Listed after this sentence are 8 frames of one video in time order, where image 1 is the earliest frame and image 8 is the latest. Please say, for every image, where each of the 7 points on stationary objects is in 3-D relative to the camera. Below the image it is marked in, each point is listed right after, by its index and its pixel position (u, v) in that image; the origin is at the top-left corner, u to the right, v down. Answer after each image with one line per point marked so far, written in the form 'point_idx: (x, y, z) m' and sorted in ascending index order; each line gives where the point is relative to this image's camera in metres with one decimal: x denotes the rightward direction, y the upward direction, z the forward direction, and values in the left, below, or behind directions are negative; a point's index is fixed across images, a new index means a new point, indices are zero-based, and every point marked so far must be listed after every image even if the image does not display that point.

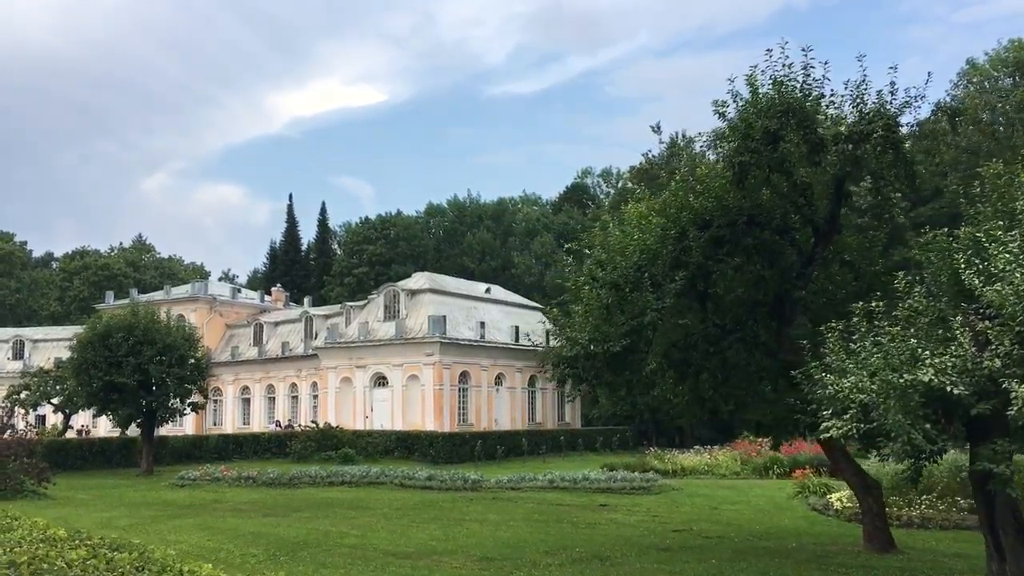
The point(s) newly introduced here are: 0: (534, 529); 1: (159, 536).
0: (+0.4, -4.2, +16.4) m
1: (-5.6, -4.0, +15.3) m
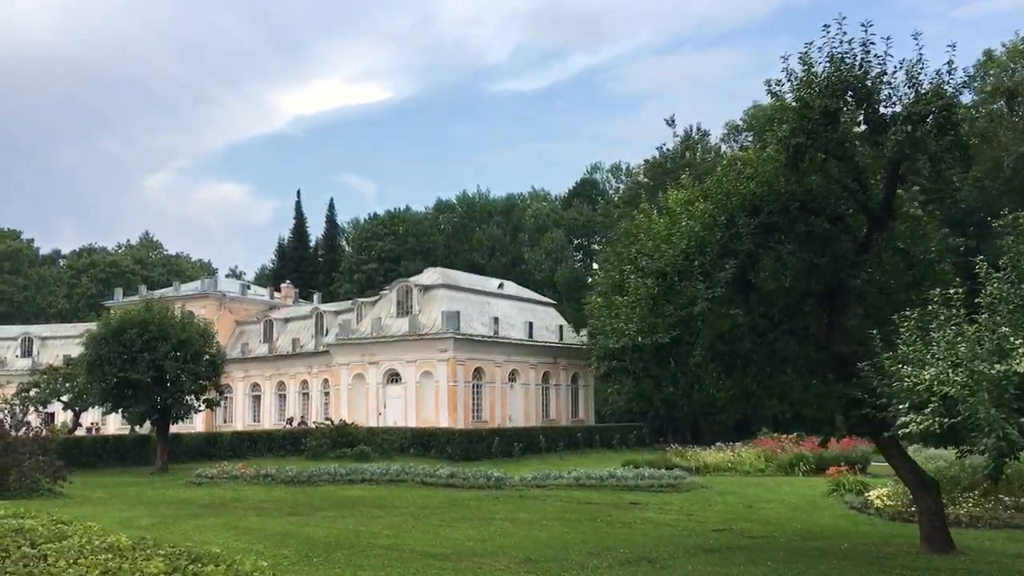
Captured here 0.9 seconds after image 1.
0: (+1.0, -4.0, +15.8) m
1: (-5.1, -3.9, +14.8) m
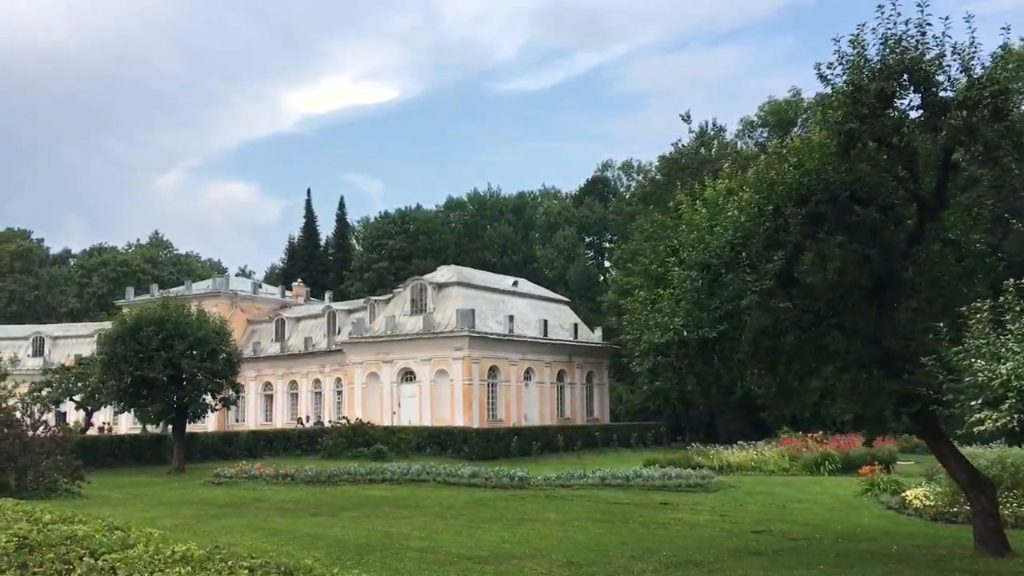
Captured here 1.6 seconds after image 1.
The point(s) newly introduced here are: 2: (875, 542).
0: (+1.5, -3.9, +15.4) m
1: (-4.5, -3.8, +14.4) m
2: (+5.5, -3.8, +14.3) m
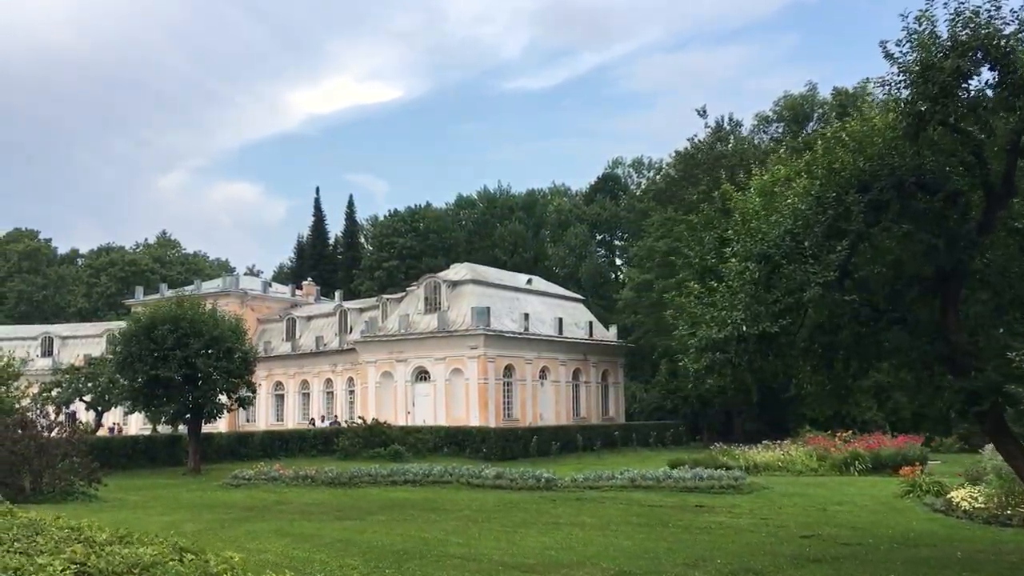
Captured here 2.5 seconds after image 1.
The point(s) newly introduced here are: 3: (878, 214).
0: (+2.1, -3.8, +14.7) m
1: (-3.9, -3.7, +13.8) m
2: (+6.1, -3.7, +13.6) m
3: (+4.5, +0.9, +11.7) m
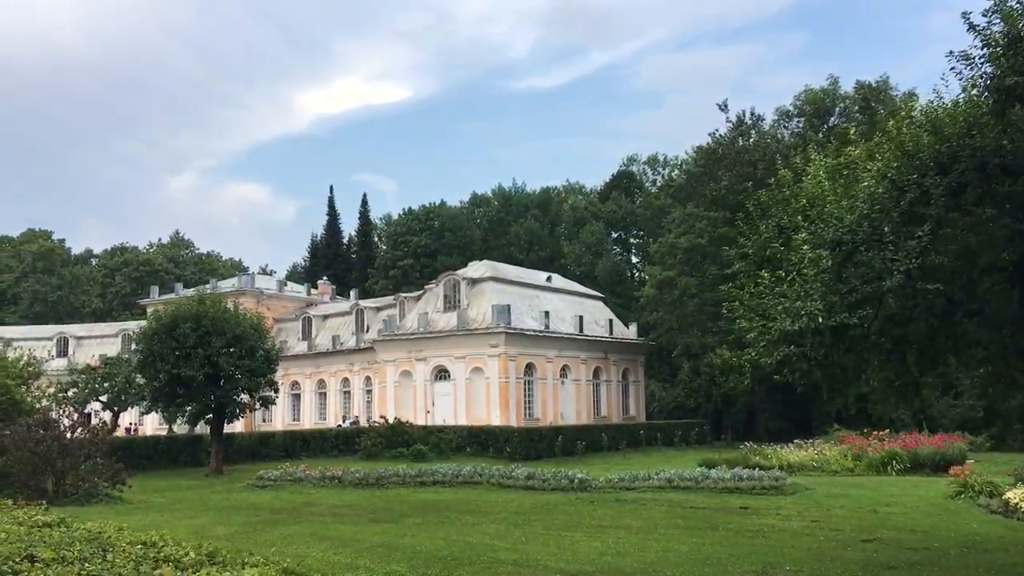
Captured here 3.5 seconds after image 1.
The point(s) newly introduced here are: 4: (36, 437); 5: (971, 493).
0: (+2.8, -3.7, +14.0) m
1: (-3.3, -3.6, +13.1) m
2: (+6.7, -3.6, +12.9) m
3: (+5.2, +1.0, +11.0) m
4: (-10.0, -3.1, +20.0) m
5: (+9.4, -4.2, +19.5) m
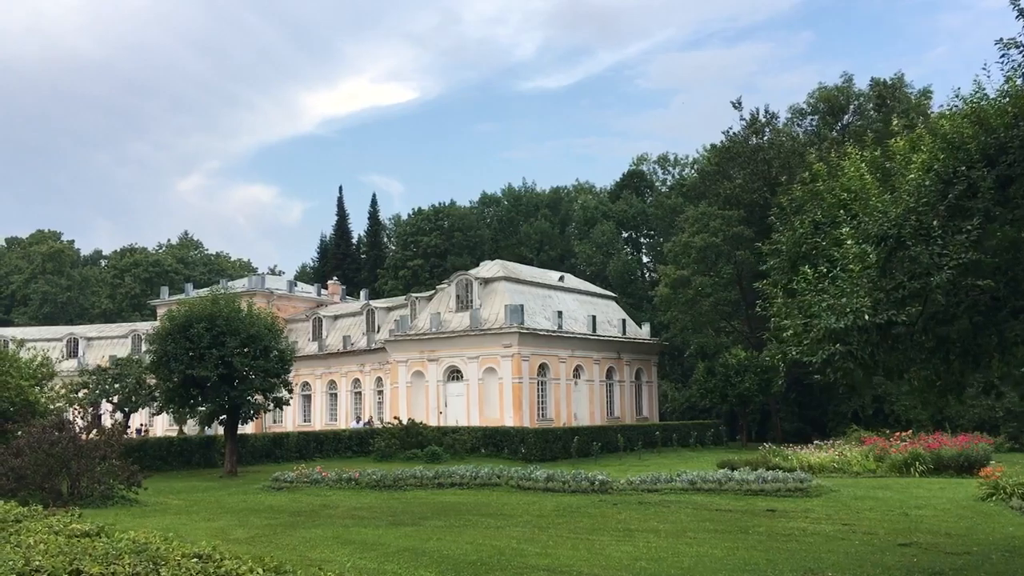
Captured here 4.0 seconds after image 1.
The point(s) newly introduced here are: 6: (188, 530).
0: (+3.2, -3.7, +13.7) m
1: (-2.9, -3.6, +12.8) m
2: (+7.1, -3.5, +12.5) m
3: (+5.5, +1.1, +10.6) m
4: (-9.5, -3.1, +19.7) m
5: (+9.8, -4.2, +19.1) m
6: (-5.3, -4.0, +15.6) m
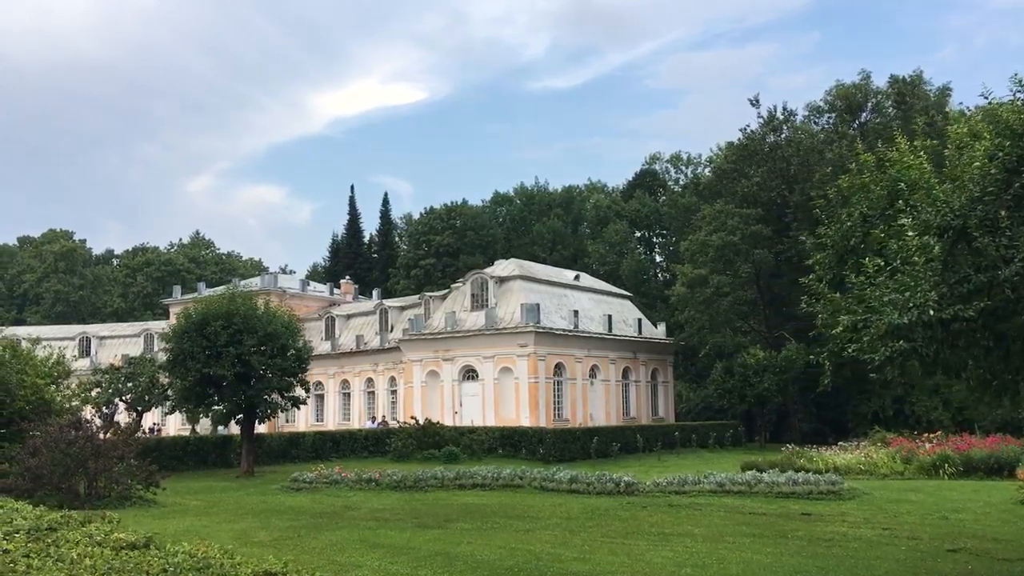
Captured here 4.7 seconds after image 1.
0: (+3.7, -3.6, +13.2) m
1: (-2.4, -3.5, +12.4) m
2: (+7.6, -3.5, +12.0) m
3: (+6.0, +1.1, +10.1) m
4: (-9.0, -3.0, +19.3) m
5: (+10.4, -4.1, +18.5) m
6: (-4.8, -3.9, +15.2) m
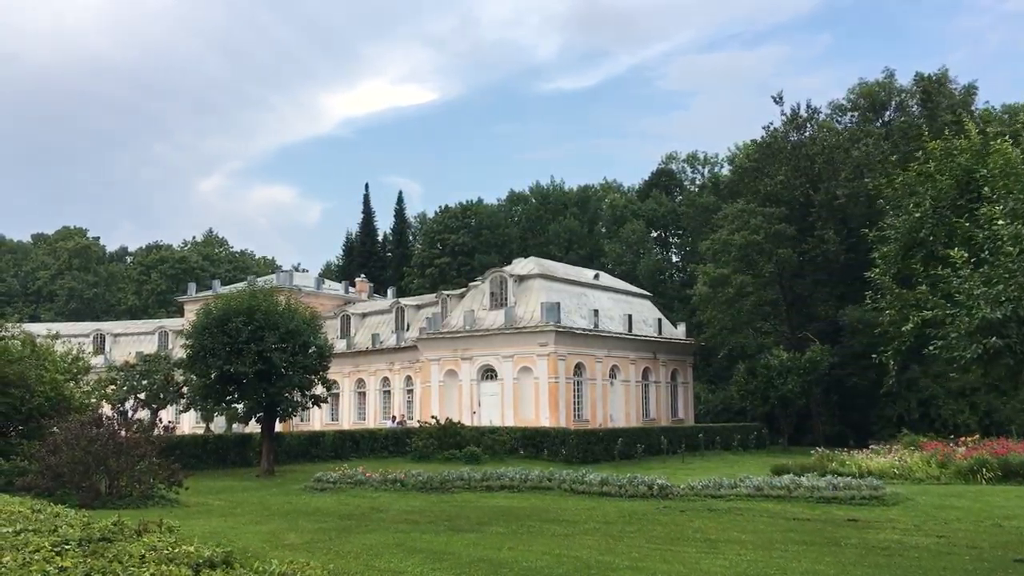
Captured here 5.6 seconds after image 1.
0: (+4.2, -3.6, +12.5) m
1: (-1.8, -3.4, +11.8) m
2: (+8.2, -3.4, +11.3) m
3: (+6.6, +1.2, +9.4) m
4: (-8.4, -2.9, +18.8) m
5: (+11.0, -4.1, +17.8) m
6: (-4.2, -3.8, +14.6) m
